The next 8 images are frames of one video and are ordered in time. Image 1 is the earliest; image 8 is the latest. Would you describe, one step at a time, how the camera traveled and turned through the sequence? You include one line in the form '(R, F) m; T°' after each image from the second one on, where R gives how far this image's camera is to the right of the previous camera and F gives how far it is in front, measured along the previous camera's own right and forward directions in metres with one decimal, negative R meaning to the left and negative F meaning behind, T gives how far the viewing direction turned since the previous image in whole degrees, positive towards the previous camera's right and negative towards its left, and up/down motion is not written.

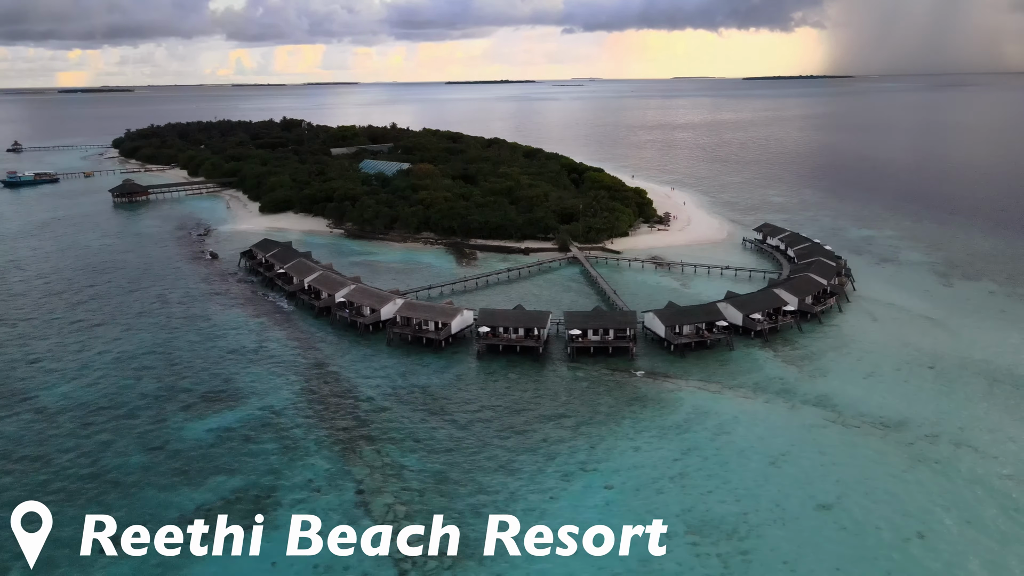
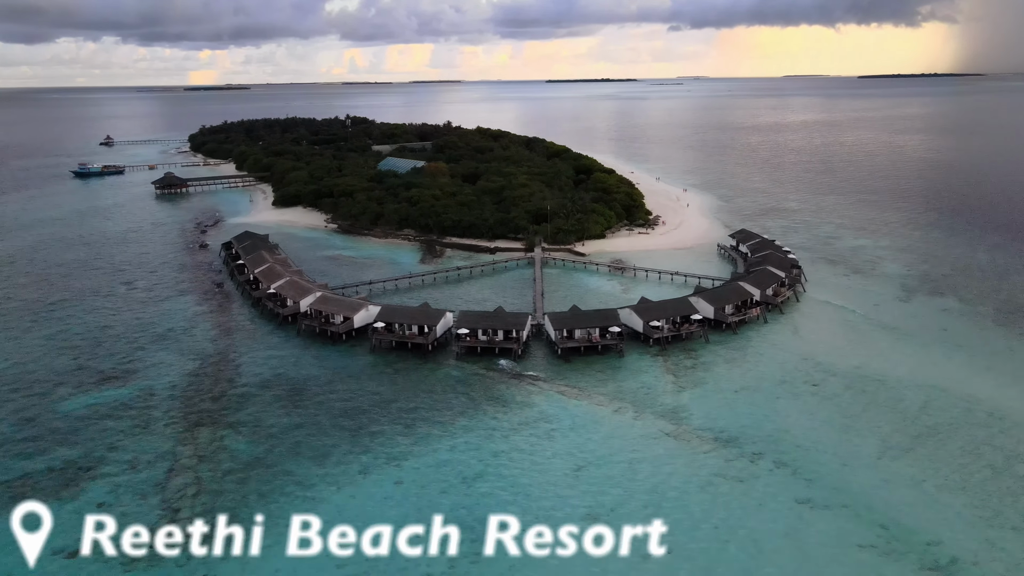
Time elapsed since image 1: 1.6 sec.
(+7.6, +0.1) m; -7°
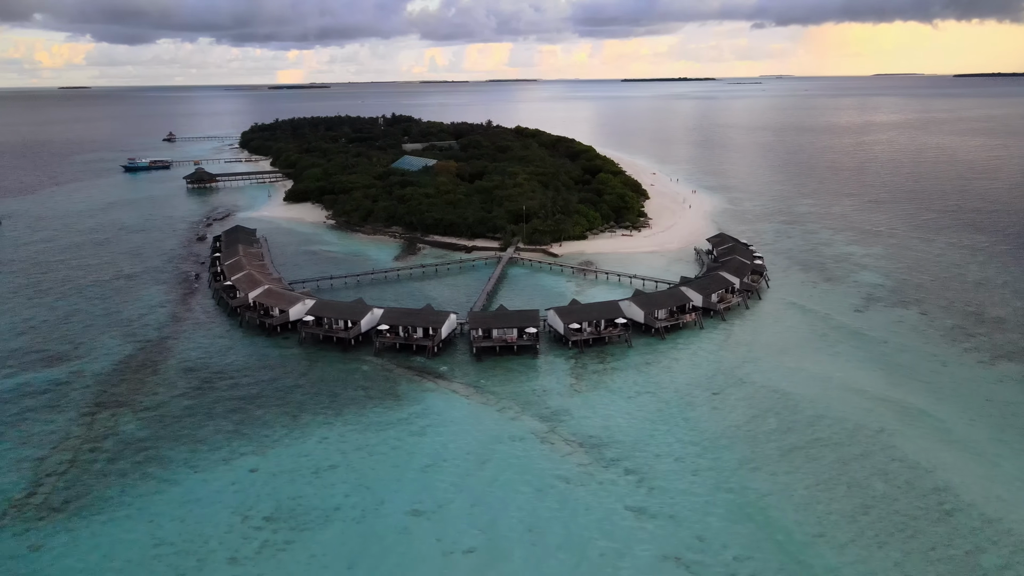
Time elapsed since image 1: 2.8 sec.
(+5.7, 0.0) m; -5°
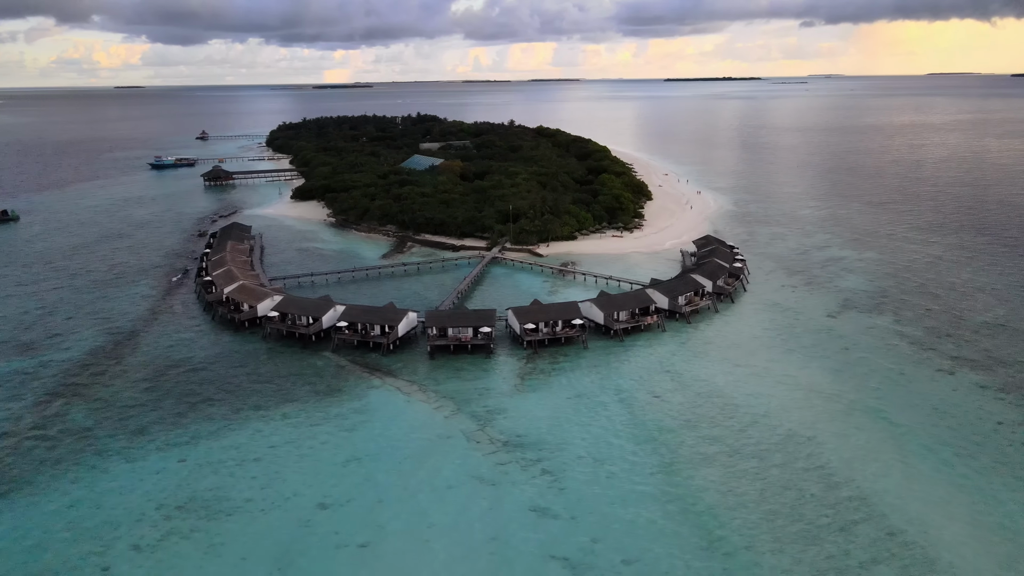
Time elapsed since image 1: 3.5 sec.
(+3.2, -0.1) m; -3°
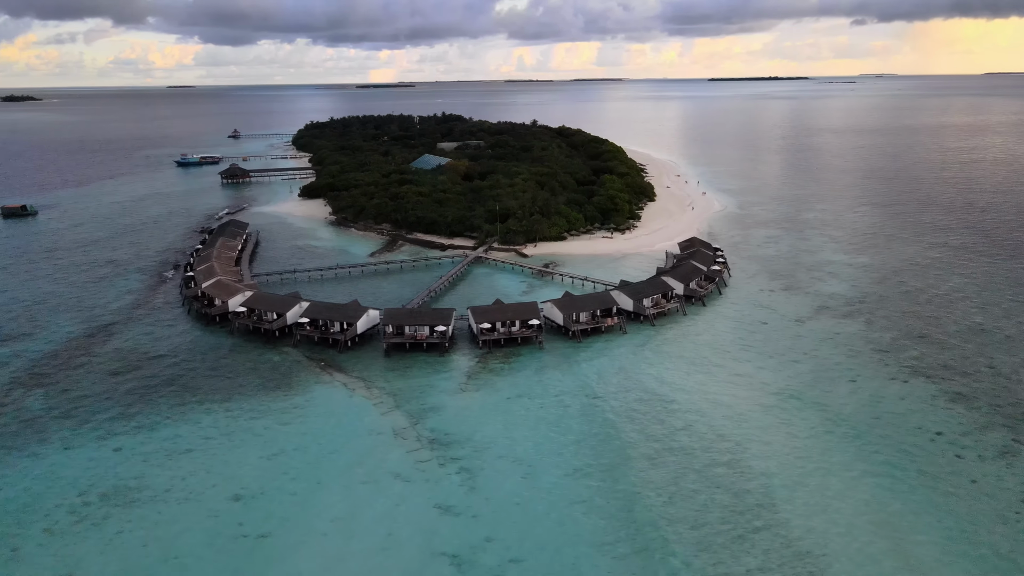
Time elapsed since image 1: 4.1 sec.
(+3.2, 0.0) m; -3°
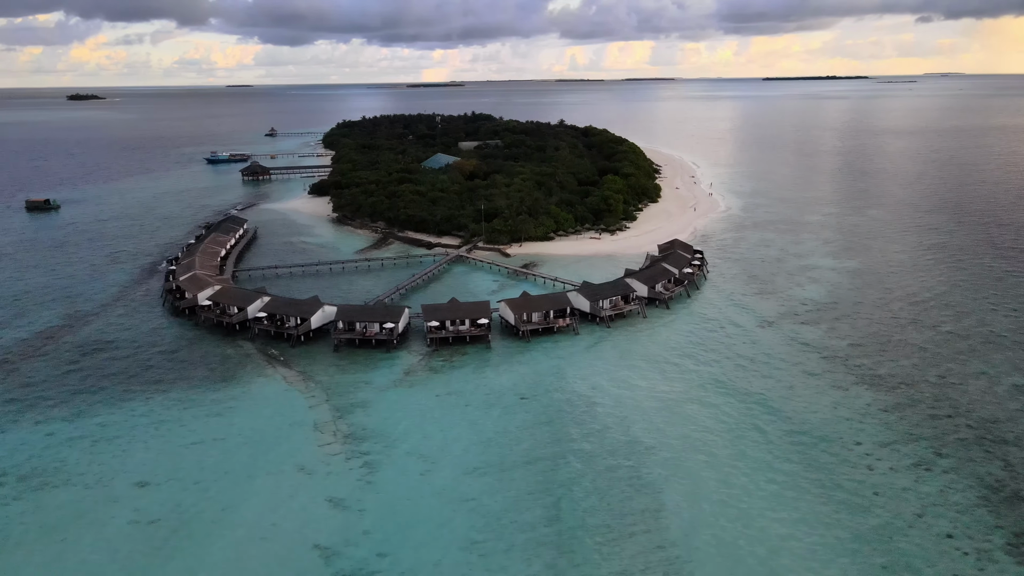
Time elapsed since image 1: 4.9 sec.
(+3.8, 0.0) m; -3°
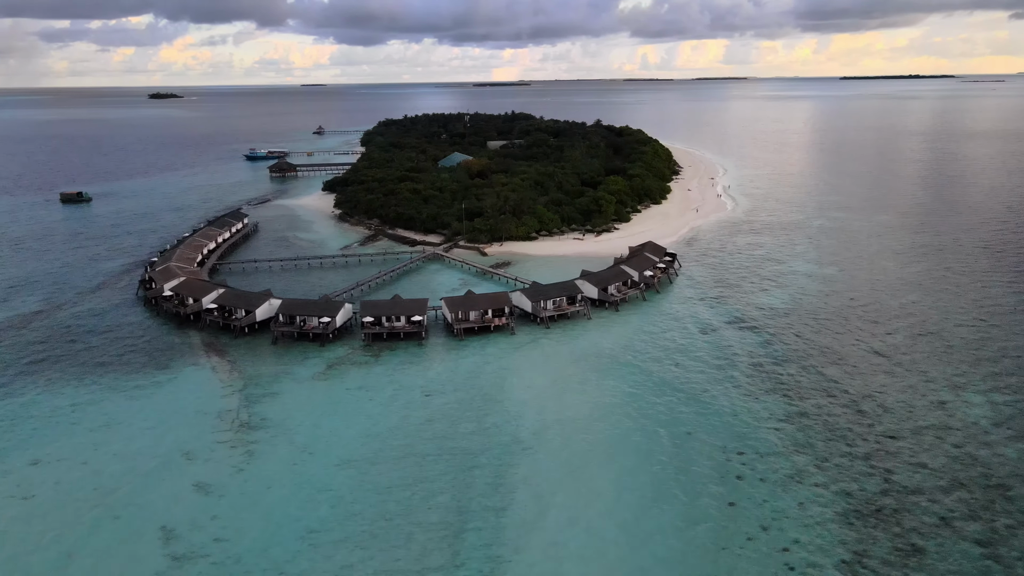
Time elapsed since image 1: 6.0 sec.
(+5.0, 0.0) m; -4°
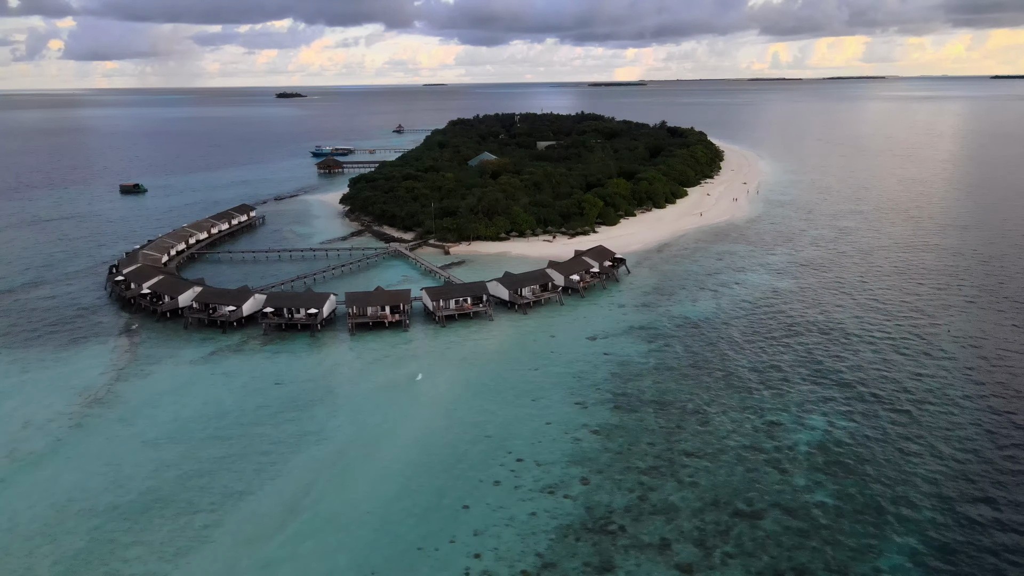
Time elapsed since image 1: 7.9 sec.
(+8.7, +0.3) m; -8°
